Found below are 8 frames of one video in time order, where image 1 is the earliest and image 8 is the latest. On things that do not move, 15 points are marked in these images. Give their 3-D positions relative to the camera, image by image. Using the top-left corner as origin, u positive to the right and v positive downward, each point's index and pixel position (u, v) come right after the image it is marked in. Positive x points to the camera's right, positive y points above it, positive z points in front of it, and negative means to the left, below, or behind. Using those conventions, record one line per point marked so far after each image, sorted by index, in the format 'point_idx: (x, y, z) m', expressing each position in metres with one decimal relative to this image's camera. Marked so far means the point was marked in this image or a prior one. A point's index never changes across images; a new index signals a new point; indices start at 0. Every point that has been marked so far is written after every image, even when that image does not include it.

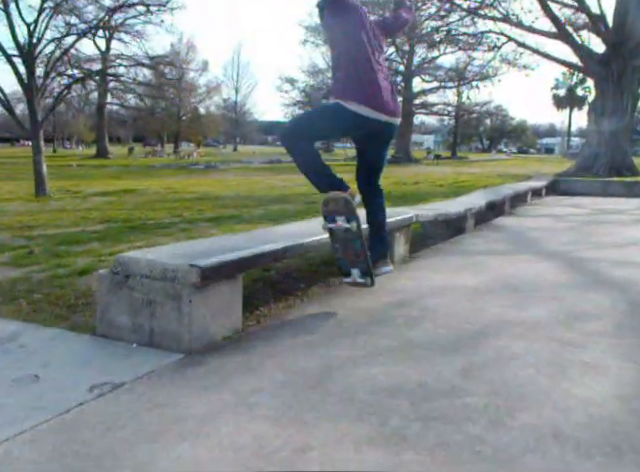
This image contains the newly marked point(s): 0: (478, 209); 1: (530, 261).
0: (+2.1, +0.4, +7.7) m
1: (+1.9, -0.2, +5.2) m
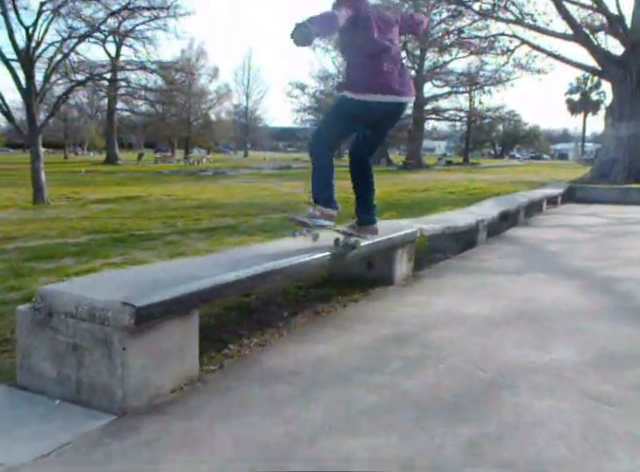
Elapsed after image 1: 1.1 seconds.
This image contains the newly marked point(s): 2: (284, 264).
0: (+2.1, +0.2, +7.1) m
1: (+1.8, -0.4, +4.6) m
2: (-0.1, -0.2, +3.2) m
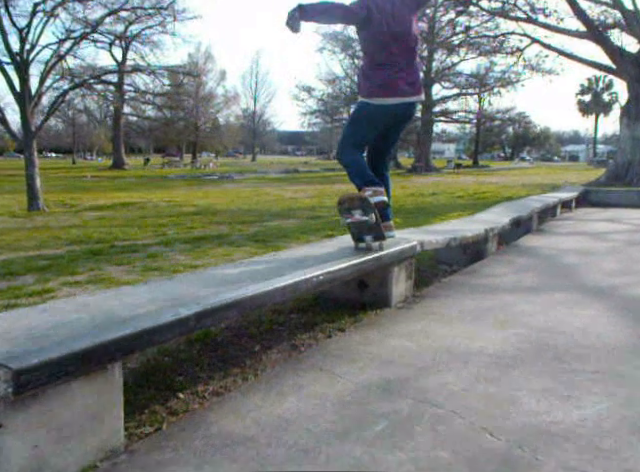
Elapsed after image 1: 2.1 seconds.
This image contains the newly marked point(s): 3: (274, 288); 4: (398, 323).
0: (+2.0, +0.1, +6.5) m
1: (+1.7, -0.5, +4.0) m
2: (-0.3, -0.3, +2.6) m
3: (-0.2, -0.2, +2.7) m
4: (+0.5, -0.5, +3.4) m
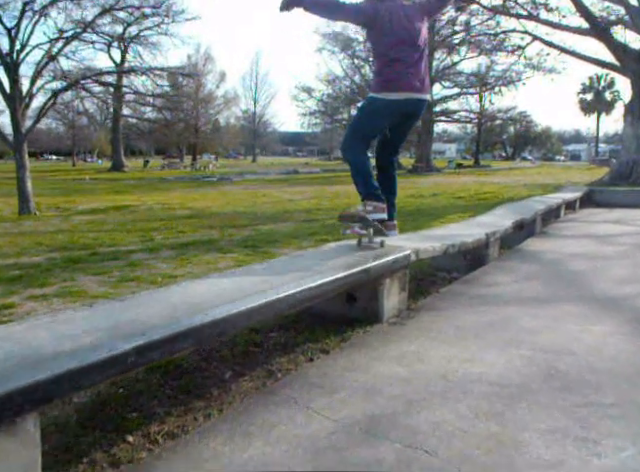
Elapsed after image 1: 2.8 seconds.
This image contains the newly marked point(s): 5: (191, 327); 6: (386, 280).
0: (+1.9, 0.0, +6.1) m
1: (+1.6, -0.5, +3.6) m
2: (-0.4, -0.3, +2.3) m
3: (-0.3, -0.3, +2.3) m
4: (+0.4, -0.6, +3.1) m
5: (-0.5, -0.3, +2.0) m
6: (+0.4, -0.3, +3.5) m
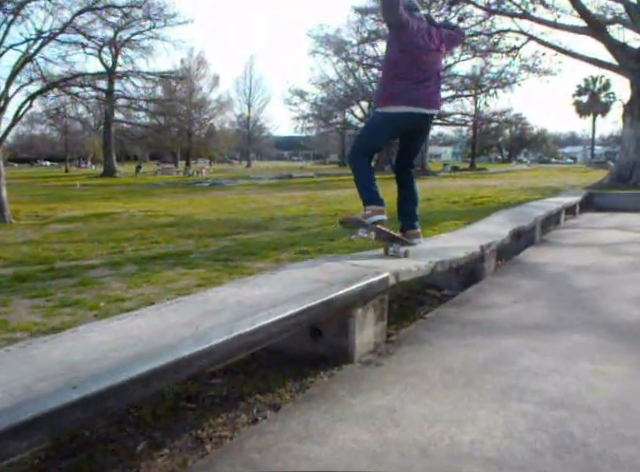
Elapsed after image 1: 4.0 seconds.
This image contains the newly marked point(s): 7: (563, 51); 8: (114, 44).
0: (+1.7, -0.1, +5.5) m
1: (+1.4, -0.6, +3.0) m
2: (-0.6, -0.4, +1.6) m
3: (-0.5, -0.4, +1.7) m
4: (+0.2, -0.7, +2.5) m
5: (-0.7, -0.4, +1.4) m
6: (+0.2, -0.4, +2.9) m
7: (+8.2, +6.3, +19.5) m
8: (-5.8, +5.3, +15.9) m
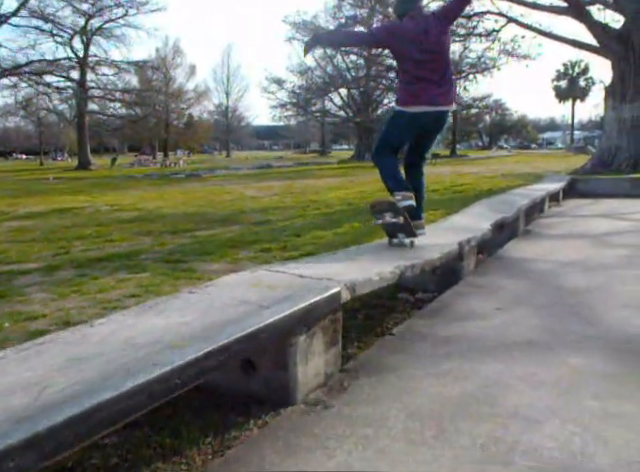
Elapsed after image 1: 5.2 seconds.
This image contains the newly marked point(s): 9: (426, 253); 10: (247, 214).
0: (+1.4, 0.0, +4.9) m
1: (+1.2, -0.6, +2.4) m
2: (-0.8, -0.5, +1.0) m
3: (-0.7, -0.5, +1.1) m
4: (-0.1, -0.7, +1.8) m
5: (-0.9, -0.5, +0.7) m
6: (-0.1, -0.4, +2.3) m
7: (+7.4, +6.7, +19.0) m
8: (-6.6, +5.4, +15.0) m
9: (+0.7, -0.1, +3.8) m
10: (-1.4, +0.4, +10.8) m
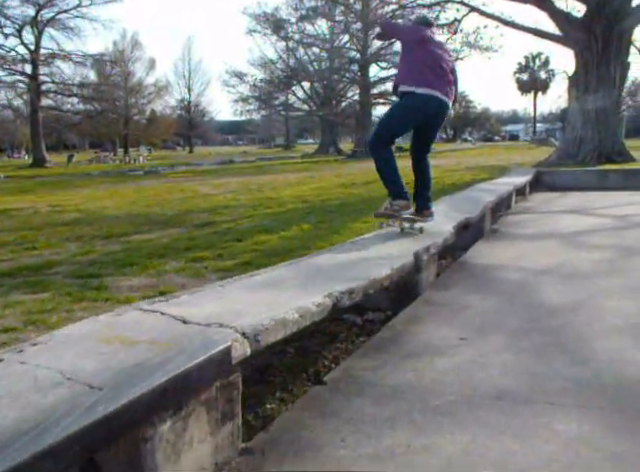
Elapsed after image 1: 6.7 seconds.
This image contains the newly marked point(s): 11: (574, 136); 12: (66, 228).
0: (+0.9, -0.1, +4.2) m
1: (+0.8, -0.7, +1.7) m
2: (-1.1, -0.6, +0.2) m
3: (-1.0, -0.6, +0.3) m
4: (-0.4, -0.8, +1.1) m
5: (-1.1, -0.6, -0.1) m
6: (-0.4, -0.5, +1.5) m
7: (+6.0, +6.9, +18.6) m
8: (-7.7, +5.3, +13.8) m
9: (+0.2, -0.2, +3.1) m
10: (-2.2, +0.4, +10.0) m
11: (+7.1, +2.8, +16.0) m
12: (-4.2, +0.1, +9.7) m
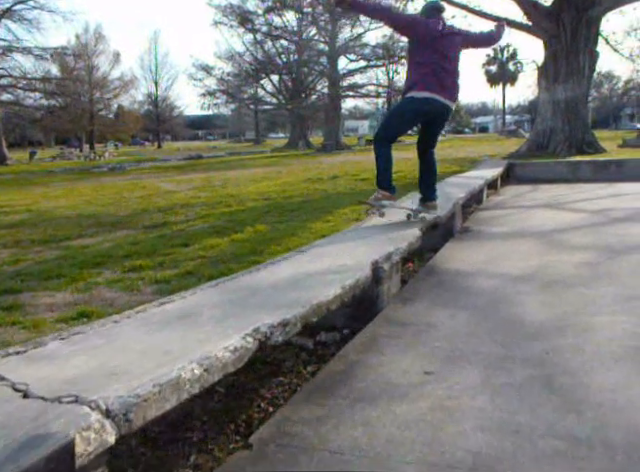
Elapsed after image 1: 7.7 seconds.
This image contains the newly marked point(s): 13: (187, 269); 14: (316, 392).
0: (+0.6, -0.1, +3.7) m
1: (+0.6, -0.7, +1.2) m
2: (-1.2, -0.7, -0.4) m
3: (-1.1, -0.7, -0.3) m
4: (-0.6, -0.9, +0.5) m
5: (-1.3, -0.7, -0.7) m
6: (-0.6, -0.6, +1.0) m
7: (+4.8, +7.1, +18.2) m
8: (-8.6, +5.2, +12.8) m
9: (0.0, -0.2, +2.5) m
10: (-2.8, +0.3, +9.3) m
11: (+6.1, +3.0, +15.7) m
12: (-4.8, +0.1, +8.9) m
13: (-1.1, -0.3, +4.5) m
14: (0.0, -0.6, +2.2) m
